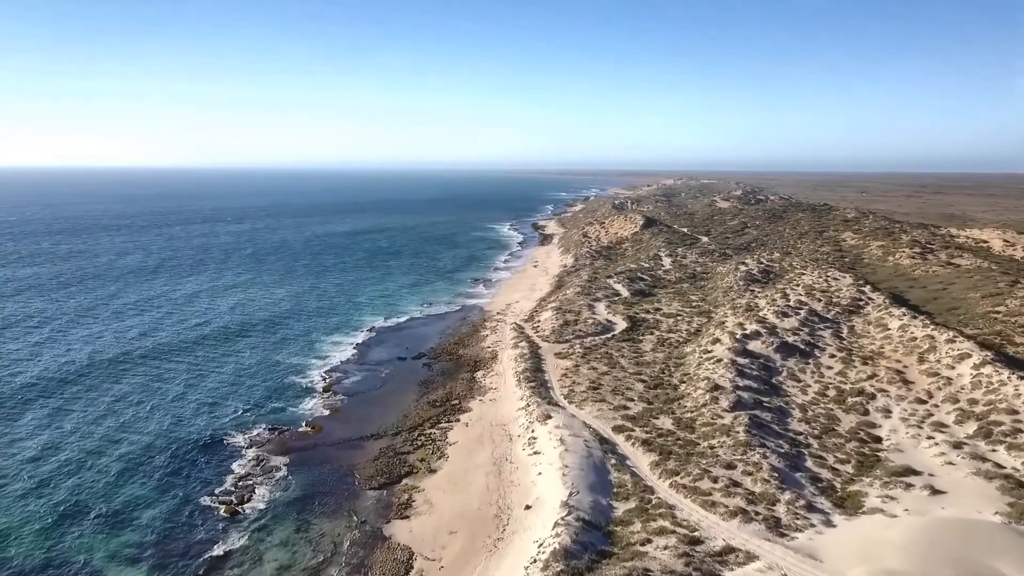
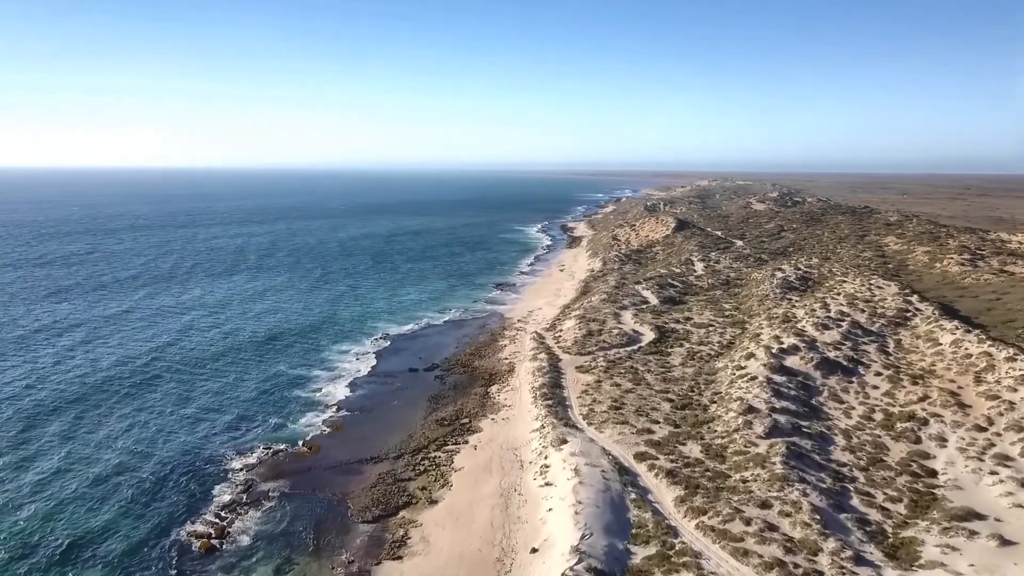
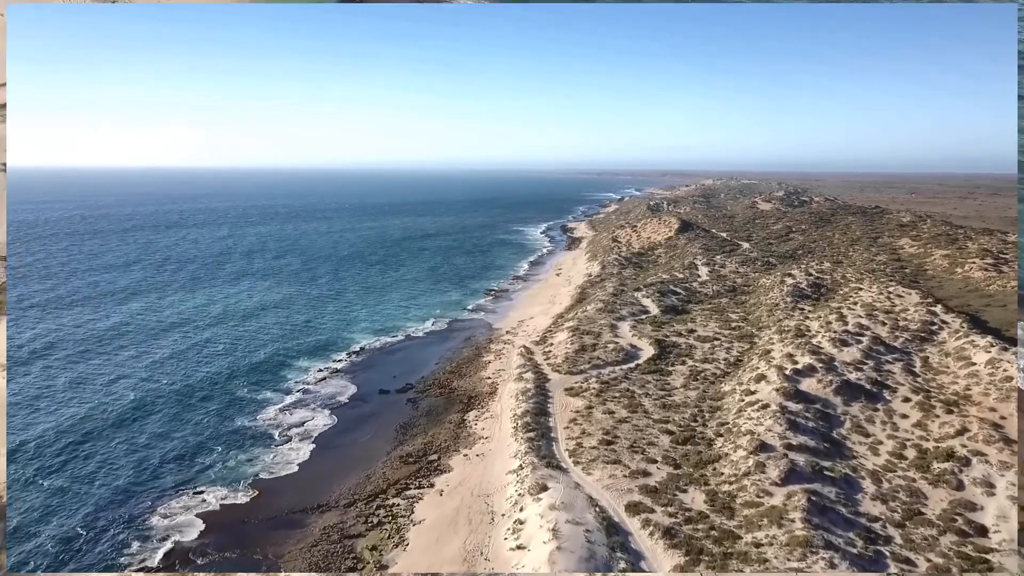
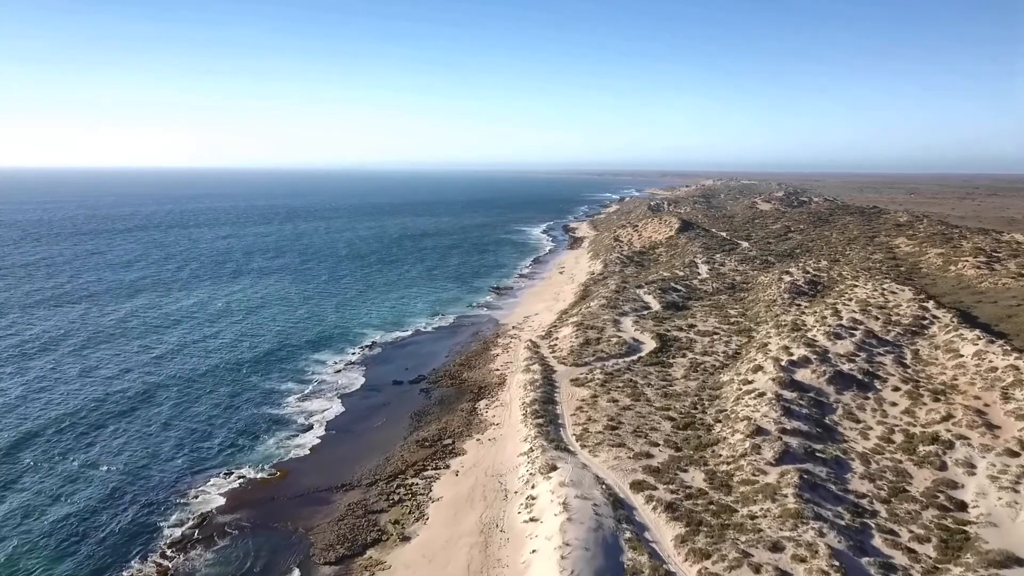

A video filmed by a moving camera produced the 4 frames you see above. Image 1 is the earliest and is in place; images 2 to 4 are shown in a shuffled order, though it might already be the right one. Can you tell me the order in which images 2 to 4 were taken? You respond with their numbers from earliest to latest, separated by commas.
2, 4, 3
